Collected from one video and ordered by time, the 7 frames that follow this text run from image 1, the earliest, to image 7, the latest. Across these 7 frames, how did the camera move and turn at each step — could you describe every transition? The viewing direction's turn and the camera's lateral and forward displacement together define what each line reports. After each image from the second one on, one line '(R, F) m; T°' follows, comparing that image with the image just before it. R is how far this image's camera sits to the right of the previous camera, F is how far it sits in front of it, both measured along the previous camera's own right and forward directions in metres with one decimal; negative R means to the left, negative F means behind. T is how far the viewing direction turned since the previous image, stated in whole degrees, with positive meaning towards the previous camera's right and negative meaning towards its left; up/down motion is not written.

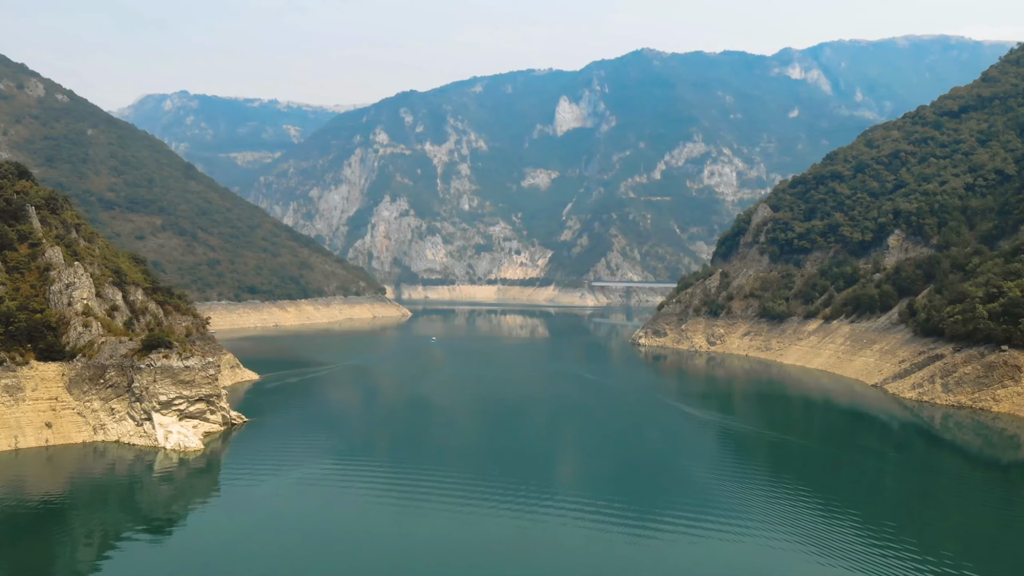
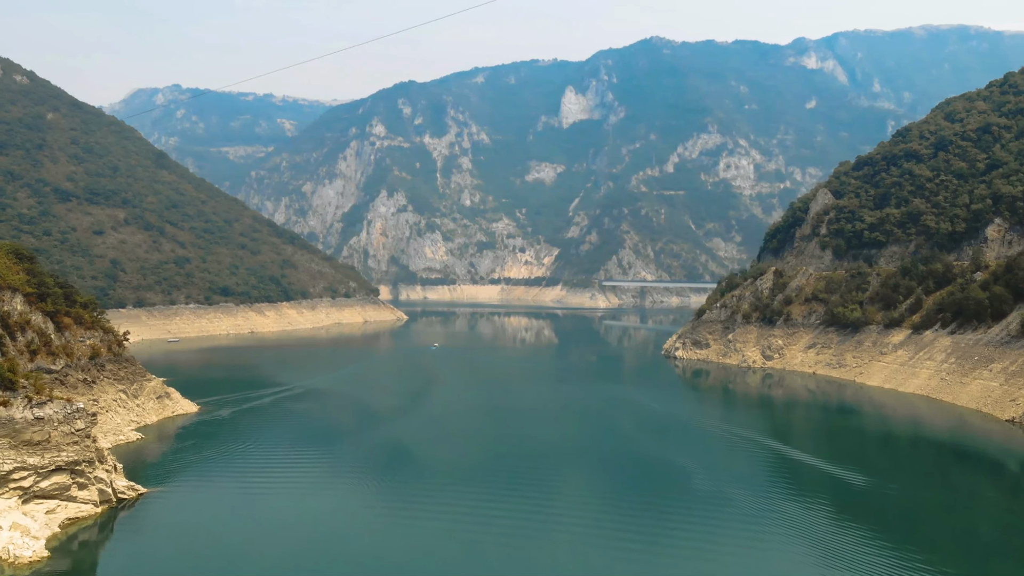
(-1.4, +19.1) m; 0°
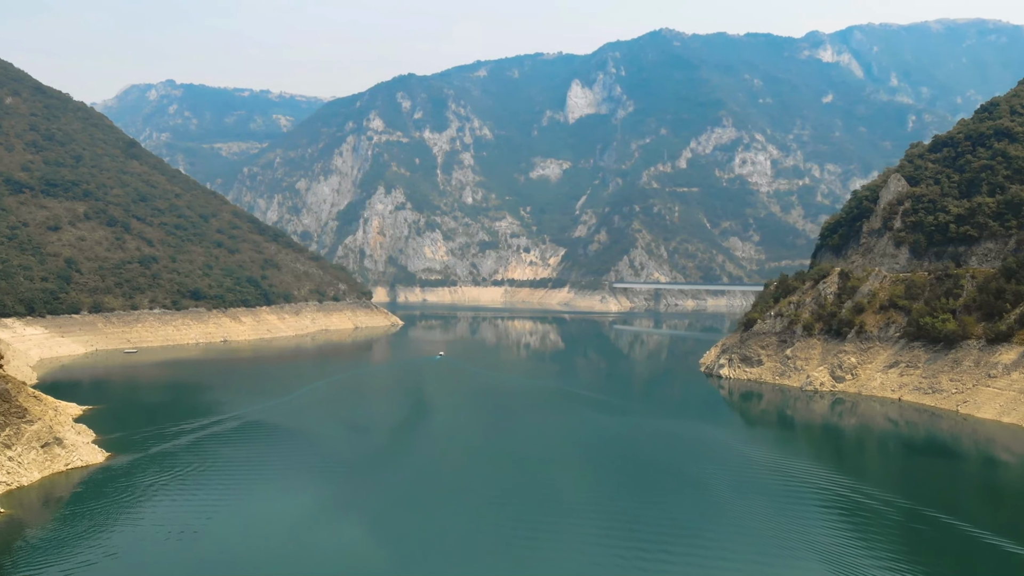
(-1.1, +16.1) m; 0°
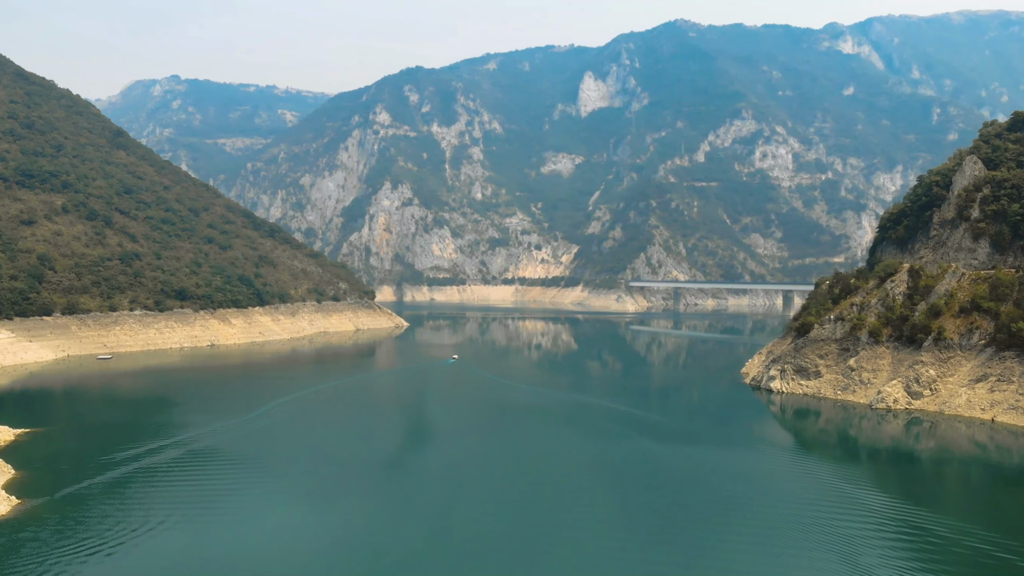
(-0.7, +10.7) m; -1°
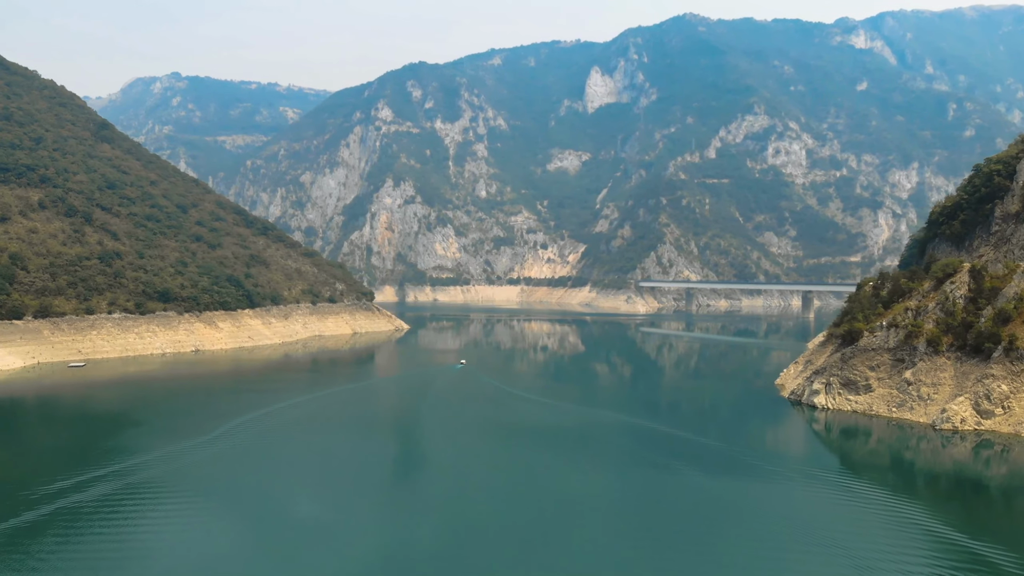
(-0.4, +7.9) m; 0°
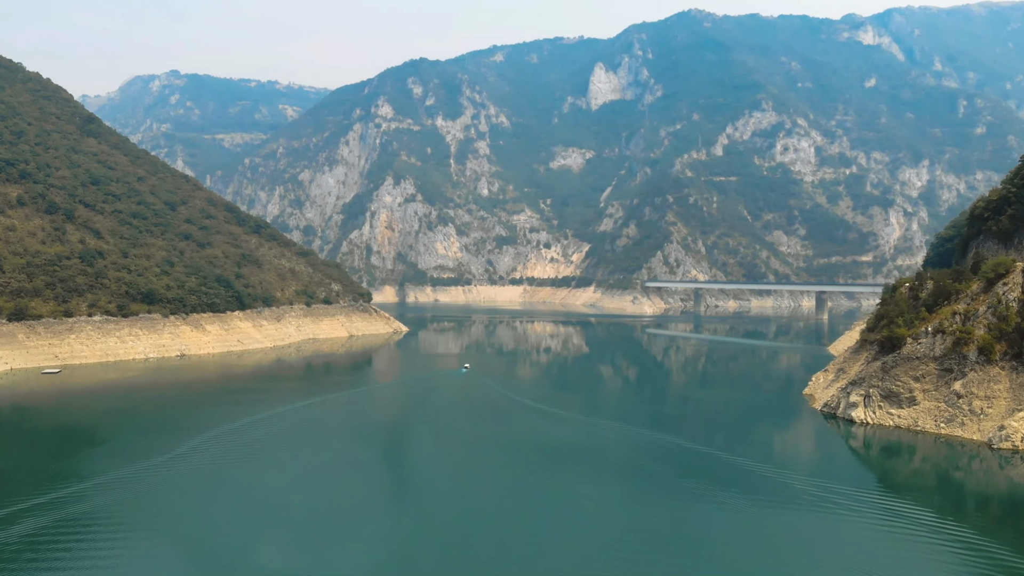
(-0.2, +5.7) m; 0°
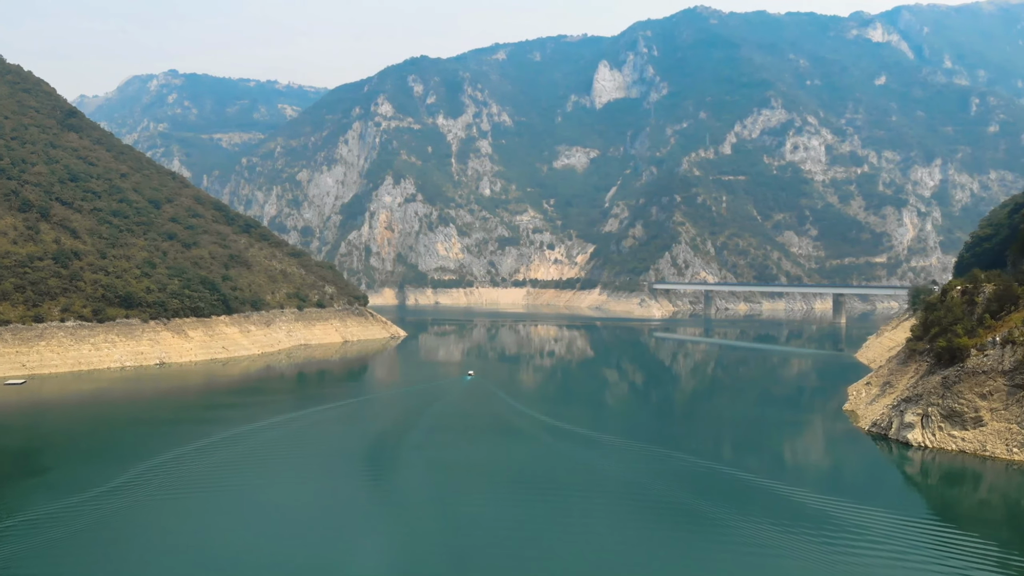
(-0.3, +6.8) m; 0°
